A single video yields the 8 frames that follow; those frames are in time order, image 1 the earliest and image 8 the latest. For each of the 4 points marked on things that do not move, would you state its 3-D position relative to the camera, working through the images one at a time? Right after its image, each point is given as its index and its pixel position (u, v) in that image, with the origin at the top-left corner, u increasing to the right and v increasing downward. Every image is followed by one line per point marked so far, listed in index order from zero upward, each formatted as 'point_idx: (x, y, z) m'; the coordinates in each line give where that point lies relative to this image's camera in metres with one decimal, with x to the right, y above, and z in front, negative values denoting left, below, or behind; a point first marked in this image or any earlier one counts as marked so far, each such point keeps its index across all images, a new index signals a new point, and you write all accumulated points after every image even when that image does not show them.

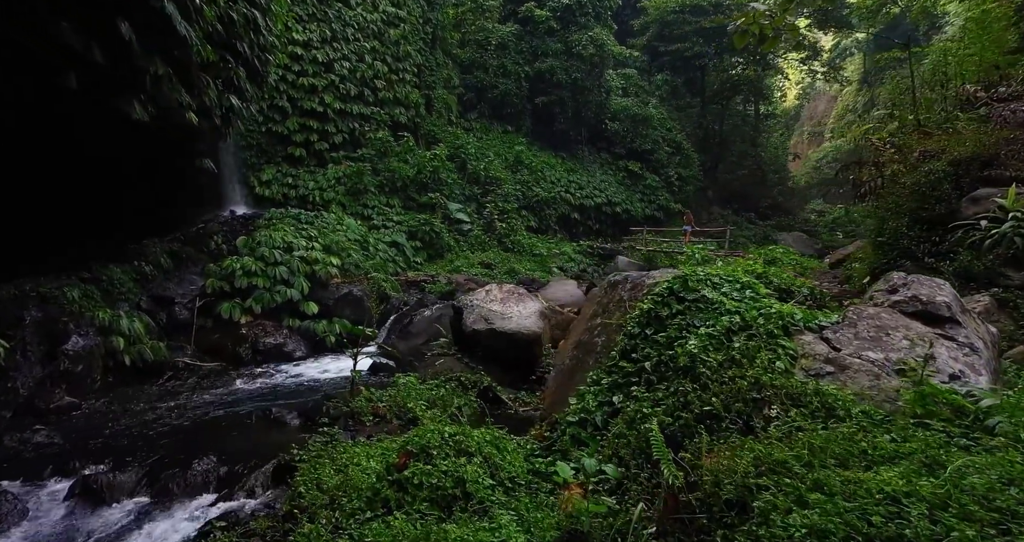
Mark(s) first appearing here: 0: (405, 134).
0: (-2.8, +3.6, +15.1) m
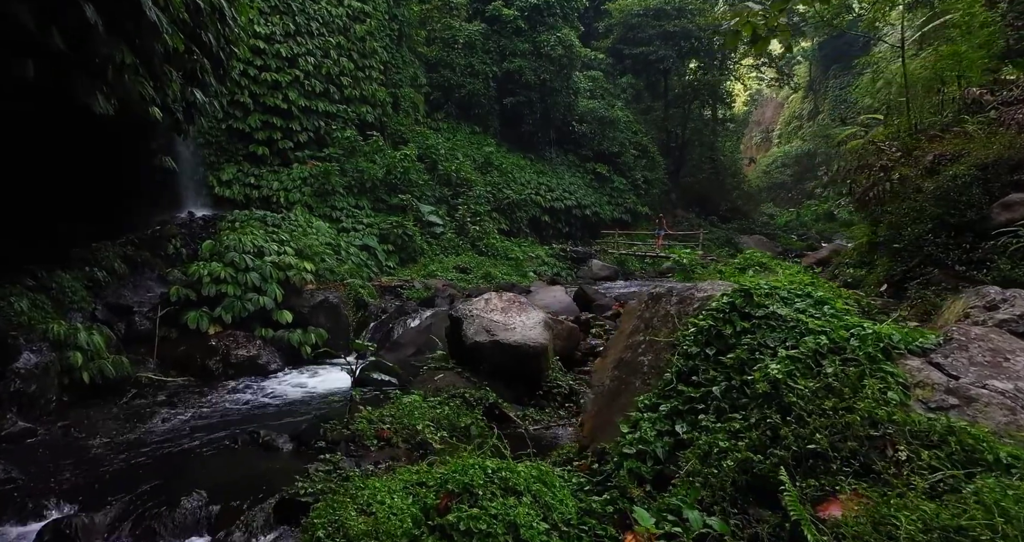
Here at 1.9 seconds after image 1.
0: (-3.5, +3.5, +14.6) m
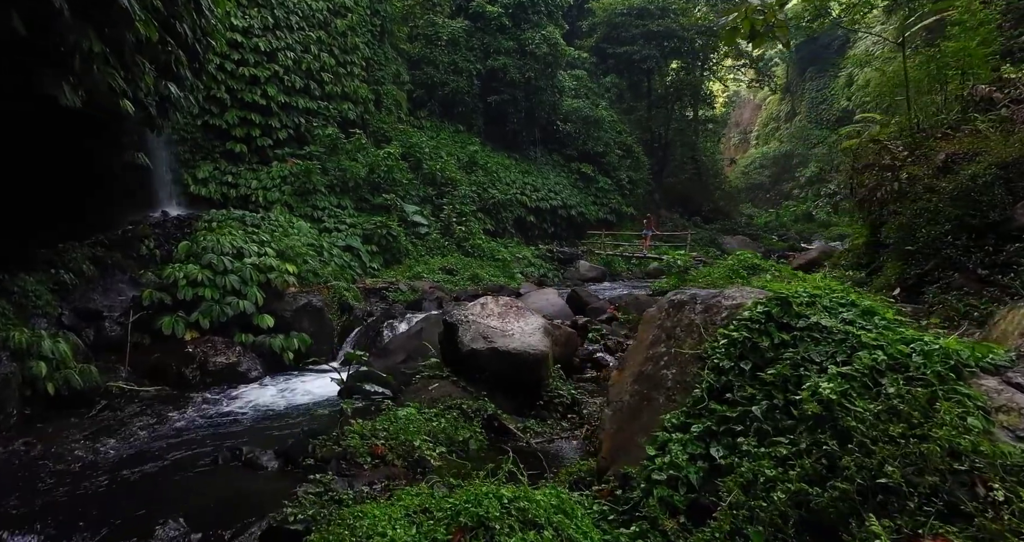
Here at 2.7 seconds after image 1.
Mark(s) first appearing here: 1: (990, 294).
0: (-3.9, +3.4, +14.2) m
1: (+3.1, -0.1, +3.7) m
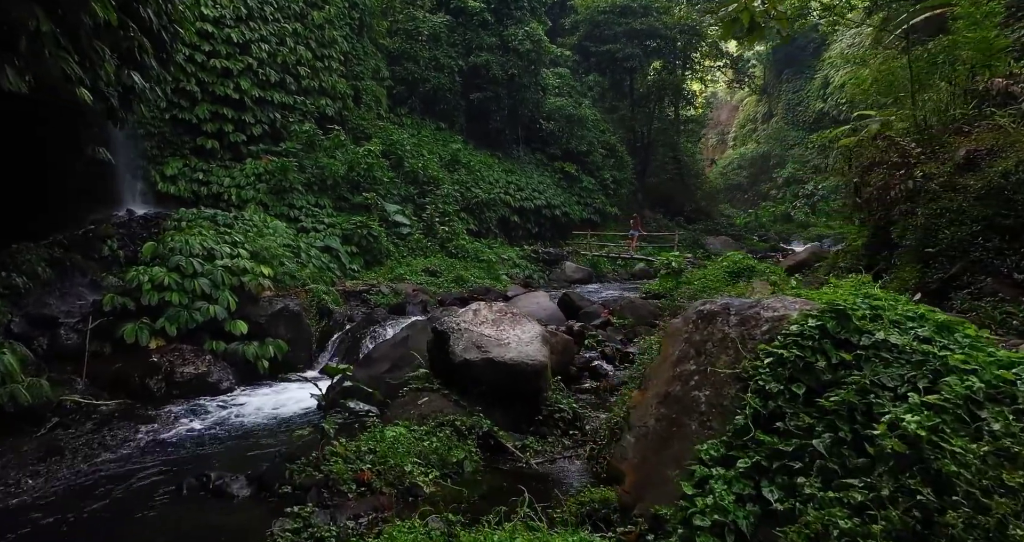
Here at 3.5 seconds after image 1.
0: (-4.3, +3.4, +13.7) m
1: (+3.1, -0.2, +3.4) m
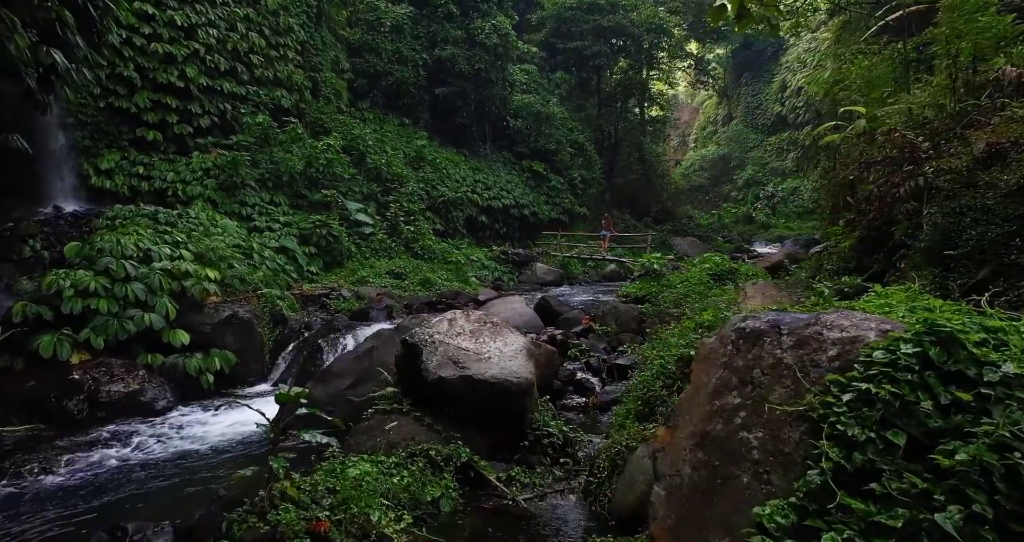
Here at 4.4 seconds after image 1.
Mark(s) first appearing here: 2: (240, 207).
0: (-5.0, +3.3, +12.8) m
1: (+3.0, -0.2, +3.1) m
2: (-5.0, +1.2, +10.6) m
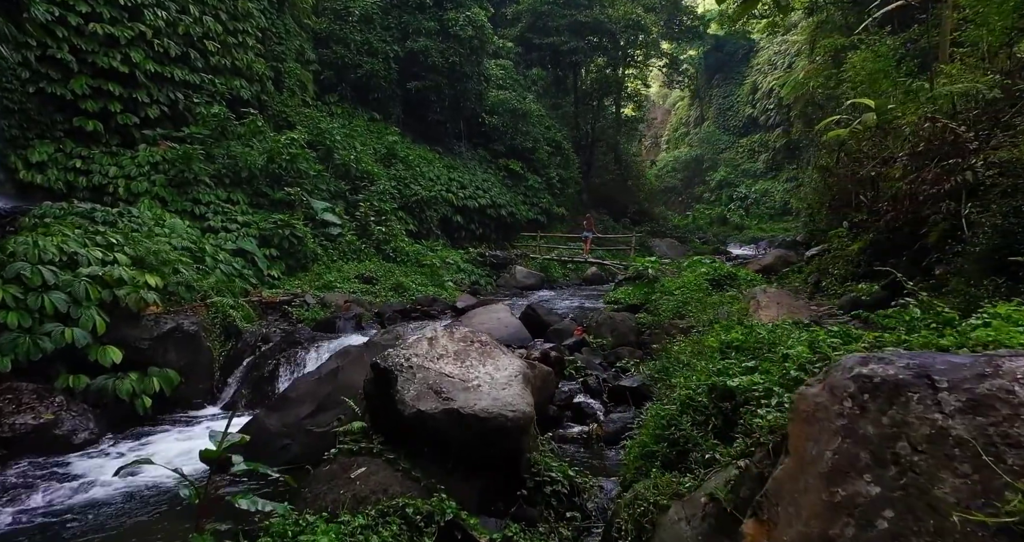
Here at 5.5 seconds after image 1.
0: (-5.4, +3.3, +11.9) m
1: (+3.0, -0.3, +2.5) m
2: (-5.3, +1.1, +9.6) m
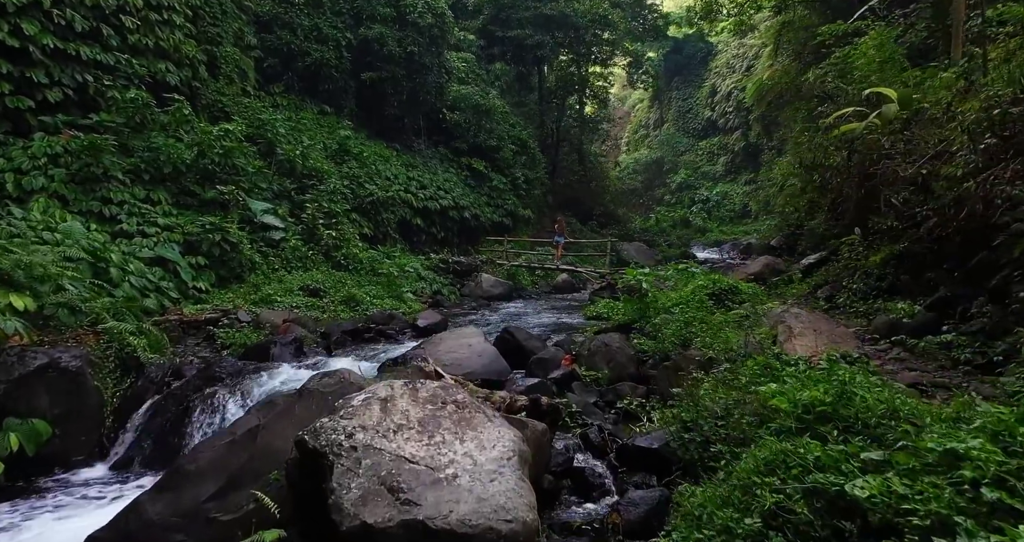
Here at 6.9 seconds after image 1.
0: (-6.1, +3.1, +10.4) m
1: (+3.0, -0.4, +1.6) m
2: (-5.8, +0.9, +8.1) m
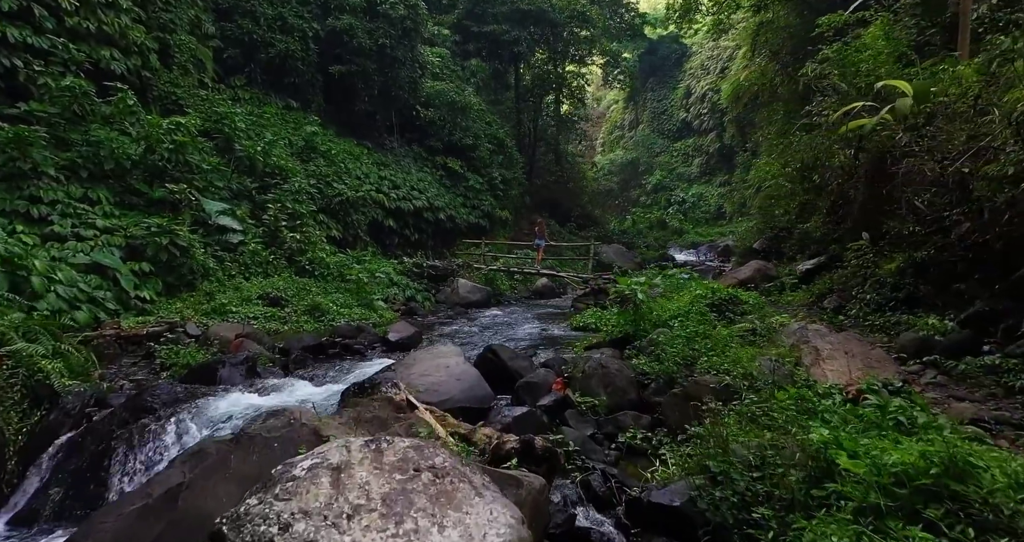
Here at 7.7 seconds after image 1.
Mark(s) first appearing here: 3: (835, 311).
0: (-6.4, +3.0, +9.4) m
1: (+3.1, -0.5, +1.1) m
2: (-6.1, +0.8, +7.2) m
3: (+3.3, -0.4, +5.9) m
